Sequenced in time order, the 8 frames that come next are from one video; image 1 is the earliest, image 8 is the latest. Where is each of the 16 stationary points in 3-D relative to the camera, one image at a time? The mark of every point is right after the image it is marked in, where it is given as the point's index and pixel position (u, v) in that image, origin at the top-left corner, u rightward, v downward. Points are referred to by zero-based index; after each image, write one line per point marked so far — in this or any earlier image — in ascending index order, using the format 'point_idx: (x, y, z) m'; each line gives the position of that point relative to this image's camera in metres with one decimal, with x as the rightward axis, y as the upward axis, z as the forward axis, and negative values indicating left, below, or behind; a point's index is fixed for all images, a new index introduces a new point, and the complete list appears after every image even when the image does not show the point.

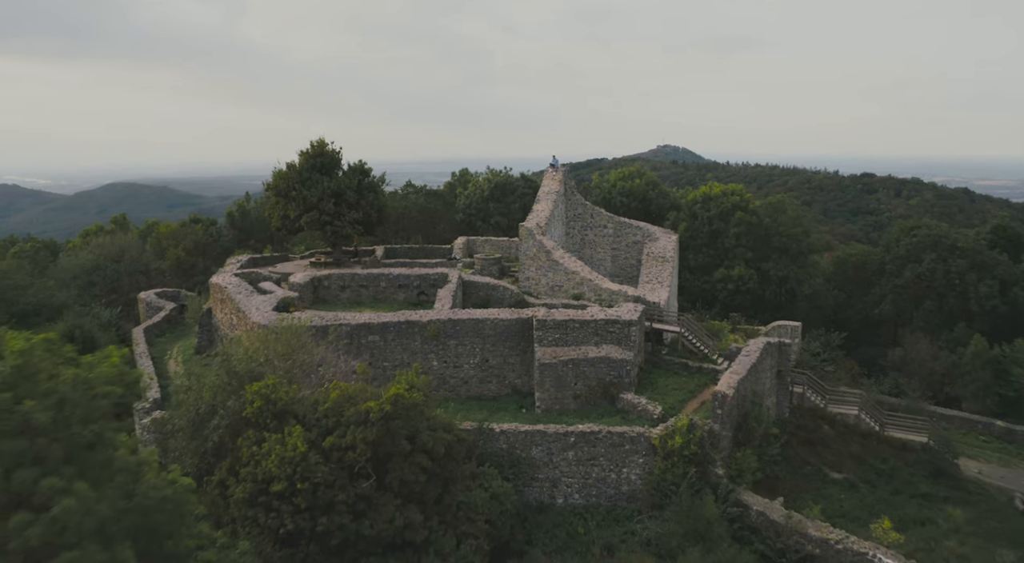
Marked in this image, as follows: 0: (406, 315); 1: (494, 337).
0: (-3.0, -0.9, +17.2) m
1: (-0.5, -1.5, +16.8) m
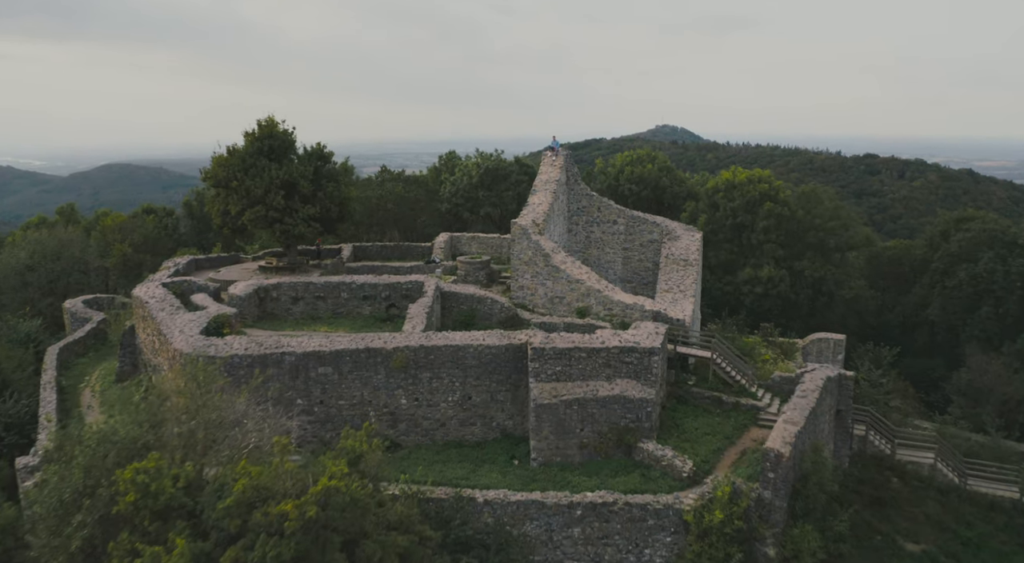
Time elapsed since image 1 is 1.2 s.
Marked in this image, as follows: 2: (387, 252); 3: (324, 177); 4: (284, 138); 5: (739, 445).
0: (-3.2, -1.3, +13.6) m
1: (-0.7, -1.9, +13.2) m
2: (-4.1, +0.9, +20.0) m
3: (-5.3, +2.9, +17.5) m
4: (-6.3, +3.9, +17.0) m
5: (+4.7, -3.4, +13.0) m
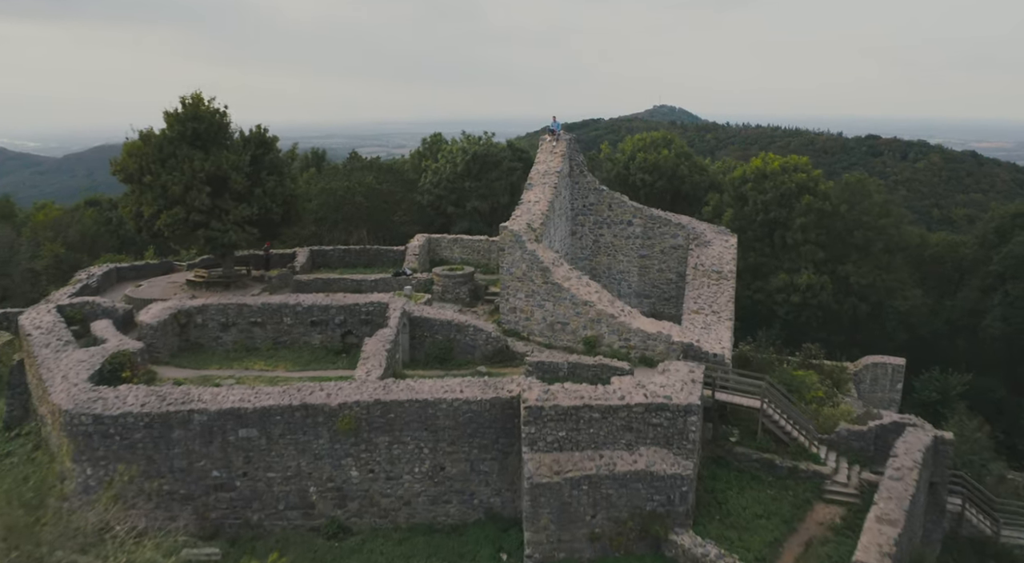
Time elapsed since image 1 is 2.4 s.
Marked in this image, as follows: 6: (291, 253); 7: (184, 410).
0: (-3.4, -1.8, +10.2) m
1: (-0.9, -2.4, +9.9) m
2: (-4.3, +0.6, +16.5) m
3: (-5.5, +2.5, +13.9) m
4: (-6.5, +3.5, +13.4) m
5: (+4.5, -3.9, +9.7) m
6: (-5.8, +0.7, +16.3) m
7: (-5.2, -2.0, +9.8) m
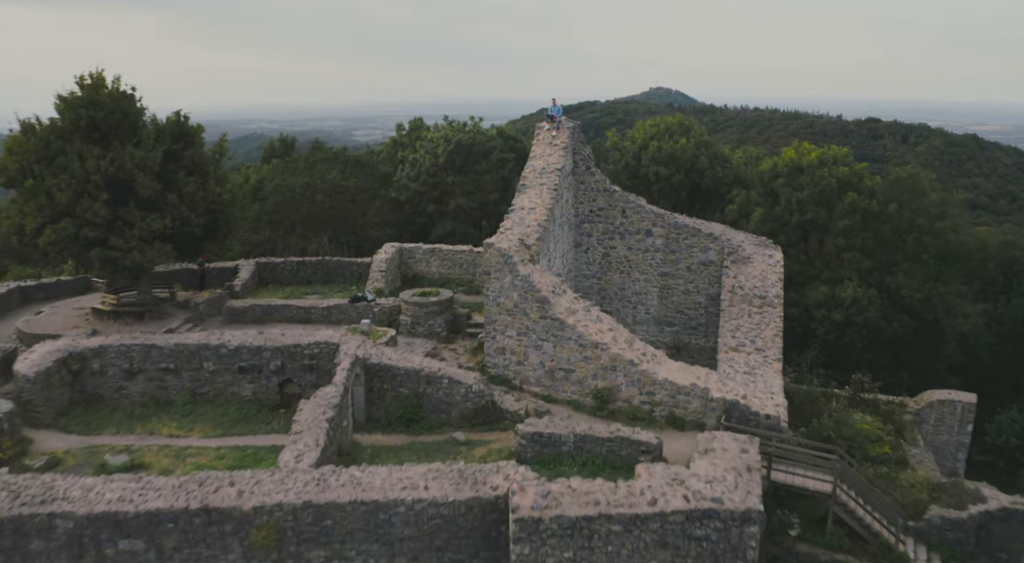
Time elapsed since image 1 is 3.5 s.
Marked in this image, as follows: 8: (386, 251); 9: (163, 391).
0: (-3.6, -2.4, +7.3) m
1: (-1.1, -3.0, +7.1) m
2: (-4.5, +0.2, +13.6) m
3: (-5.7, +2.0, +11.0) m
4: (-6.7, +3.0, +10.4) m
5: (+4.4, -4.5, +6.9) m
6: (-6.0, +0.3, +13.4) m
7: (-5.4, -2.6, +7.0) m
8: (-2.6, +0.6, +13.0) m
9: (-5.6, -1.8, +9.9) m
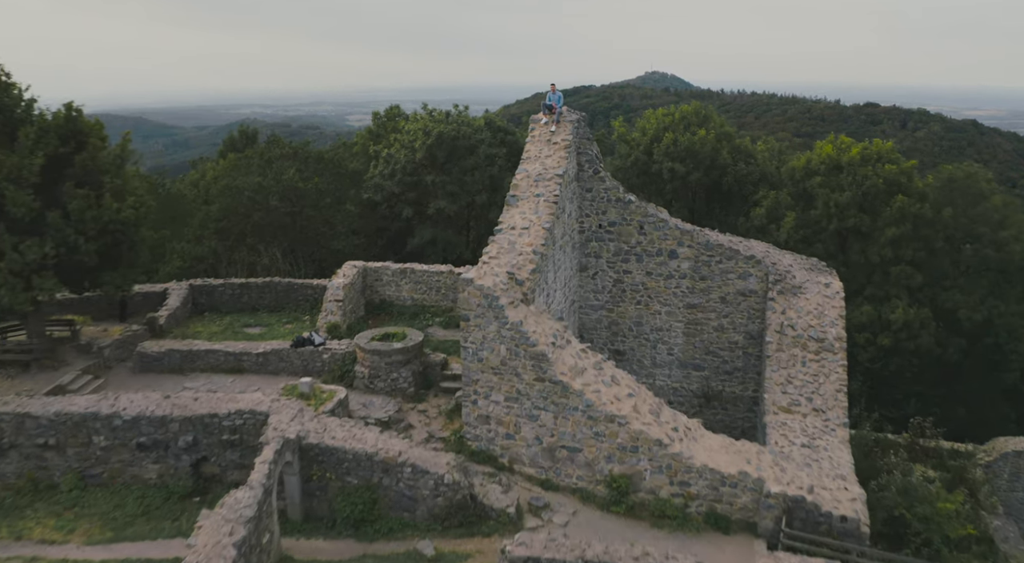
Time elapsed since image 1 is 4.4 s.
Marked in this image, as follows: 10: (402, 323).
0: (-3.7, -3.0, +5.0) m
1: (-1.2, -3.6, +4.7) m
2: (-4.7, -0.3, +11.2) m
3: (-5.9, +1.5, +8.5) m
4: (-6.9, +2.4, +7.9) m
5: (+4.3, -5.1, +4.7) m
6: (-6.2, -0.2, +11.0) m
7: (-5.5, -3.3, +4.6) m
8: (-2.8, +0.1, +10.5) m
9: (-5.7, -2.3, +7.6) m
10: (-1.8, -0.7, +10.1) m
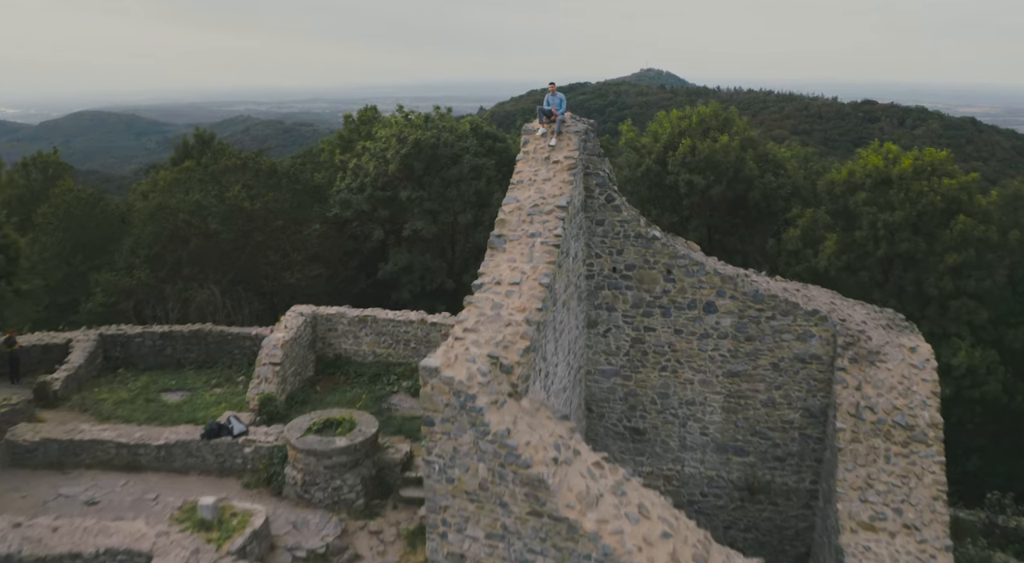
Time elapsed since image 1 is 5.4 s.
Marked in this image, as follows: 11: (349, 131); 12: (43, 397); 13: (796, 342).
0: (-3.8, -3.7, +2.8) m
1: (-1.3, -4.3, +2.6) m
2: (-4.9, -1.0, +9.0) m
3: (-6.1, +0.8, +6.3) m
4: (-7.0, +1.7, +5.7) m
5: (+4.2, -5.8, +2.6) m
6: (-6.4, -0.9, +8.8) m
7: (-5.6, -4.0, +2.5) m
8: (-3.0, -0.5, +8.4) m
9: (-5.9, -3.0, +5.4) m
10: (-1.9, -1.4, +7.9) m
11: (-3.9, +3.6, +15.0) m
12: (-5.9, -1.4, +7.8) m
13: (+3.1, -0.7, +6.9) m
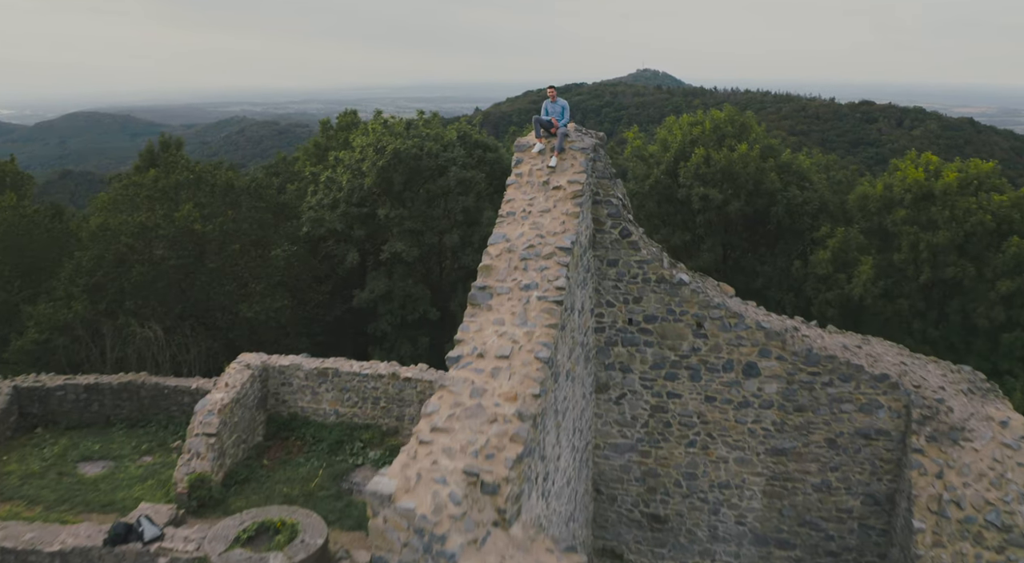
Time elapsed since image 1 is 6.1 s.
0: (-3.9, -4.2, +1.4) m
1: (-1.4, -4.8, +1.2) m
2: (-5.0, -1.5, +7.5) m
3: (-6.1, +0.3, +4.8) m
4: (-7.1, +1.2, +4.3) m
5: (+4.1, -6.3, +1.2) m
6: (-6.5, -1.4, +7.3) m
7: (-5.7, -4.5, +1.0) m
8: (-3.1, -1.0, +6.9) m
9: (-5.9, -3.5, +3.9) m
10: (-2.0, -1.9, +6.5) m
11: (-4.1, +3.1, +13.6) m
12: (-6.0, -1.9, +6.3) m
13: (+3.1, -1.2, +5.5) m
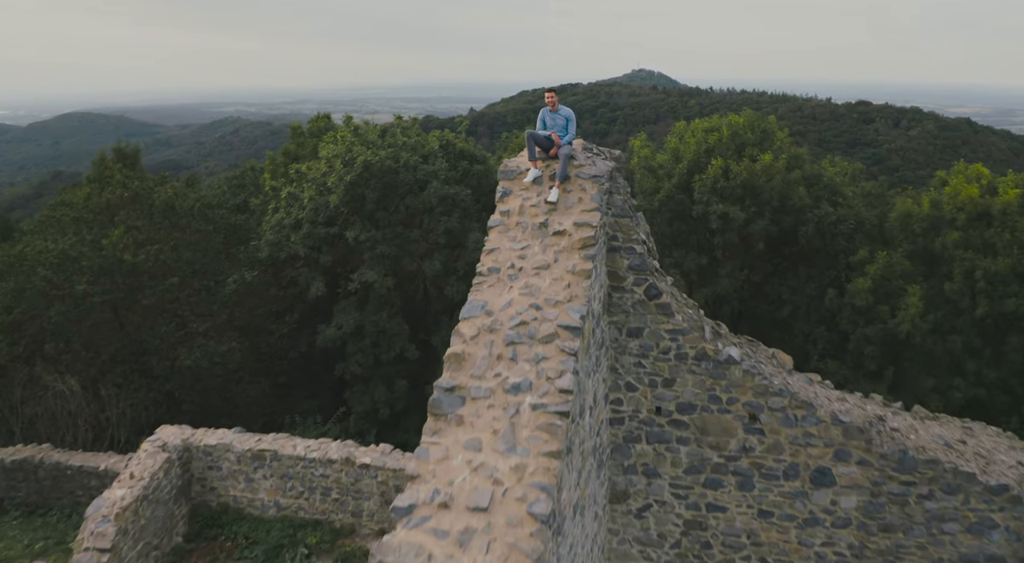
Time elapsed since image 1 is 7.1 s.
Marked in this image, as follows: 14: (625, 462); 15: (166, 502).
0: (-3.9, -4.7, -0.1) m
1: (-1.5, -5.3, -0.3) m
2: (-5.1, -2.0, +6.0) m
3: (-6.2, -0.2, +3.3) m
4: (-7.2, +0.7, +2.8) m
5: (+4.0, -6.8, -0.3) m
6: (-6.6, -1.9, +5.8) m
7: (-5.7, -5.0, -0.5) m
8: (-3.2, -1.5, +5.4) m
9: (-6.0, -4.0, +2.4) m
10: (-2.1, -2.4, +5.0) m
11: (-4.2, +2.6, +12.1) m
12: (-6.1, -2.4, +4.8) m
13: (+3.0, -1.7, +4.0) m
14: (+0.8, -1.2, +4.3) m
15: (-3.0, -1.9, +5.3) m
